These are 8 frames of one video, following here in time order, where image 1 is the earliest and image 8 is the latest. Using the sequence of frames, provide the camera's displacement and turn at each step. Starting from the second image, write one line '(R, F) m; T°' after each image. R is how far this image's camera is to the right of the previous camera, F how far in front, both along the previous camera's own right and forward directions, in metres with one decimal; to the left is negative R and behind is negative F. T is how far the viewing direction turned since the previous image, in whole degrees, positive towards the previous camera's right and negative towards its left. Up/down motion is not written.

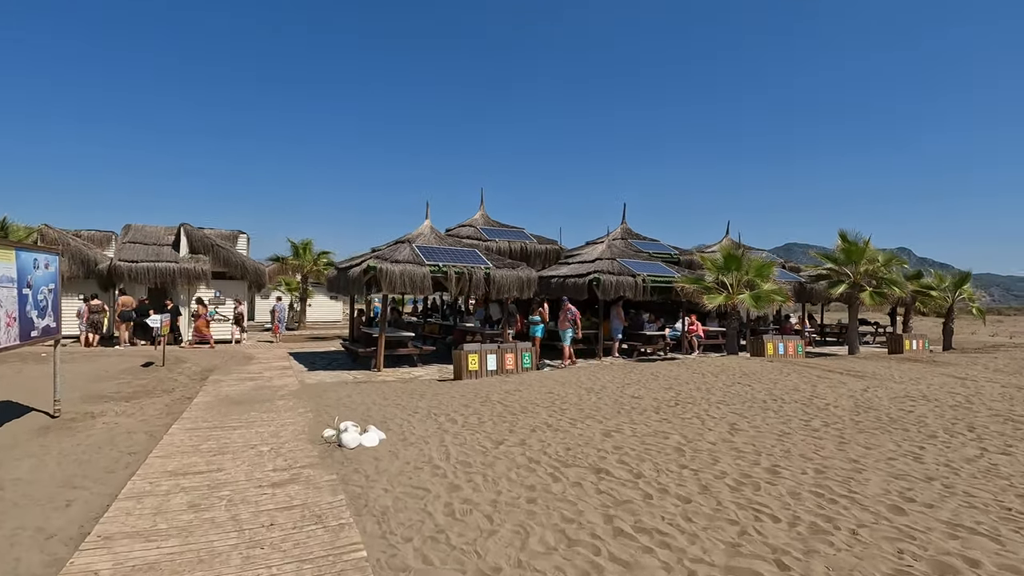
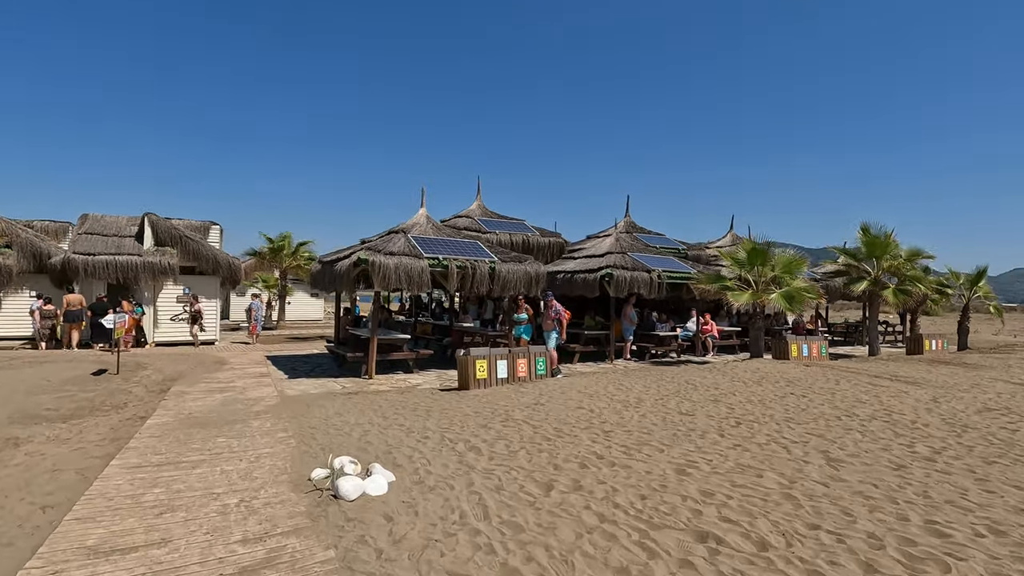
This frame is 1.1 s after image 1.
(-0.6, +1.6) m; +2°
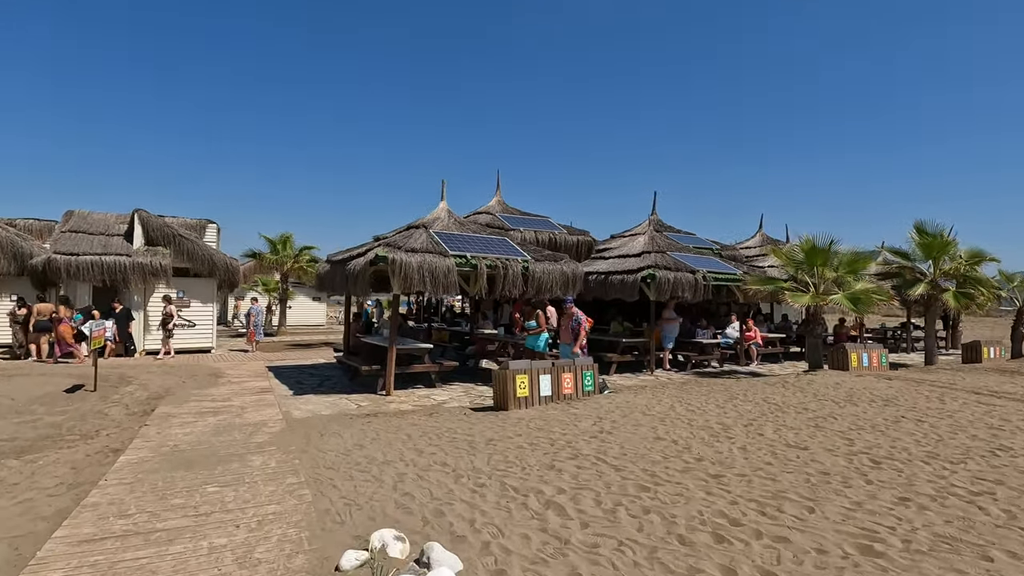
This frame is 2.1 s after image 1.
(-0.8, +1.6) m; 0°
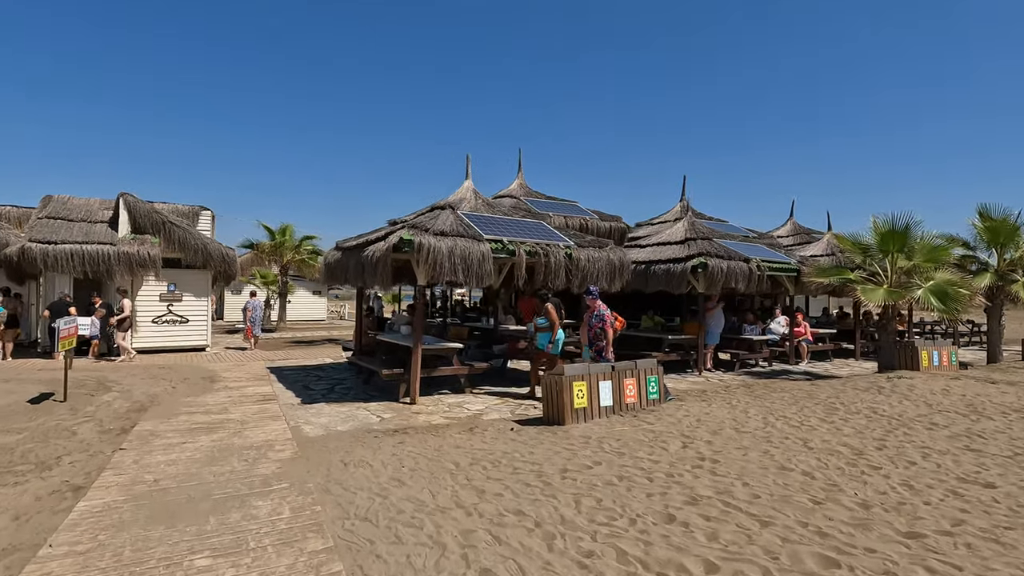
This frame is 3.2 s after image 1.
(-0.8, +1.6) m; 0°
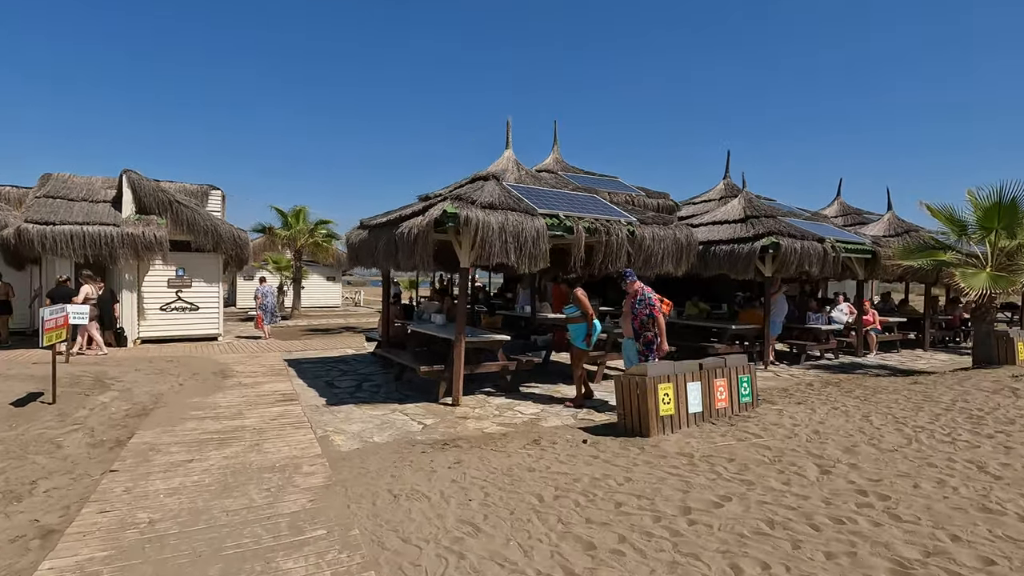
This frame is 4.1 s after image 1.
(-0.7, +1.3) m; -1°
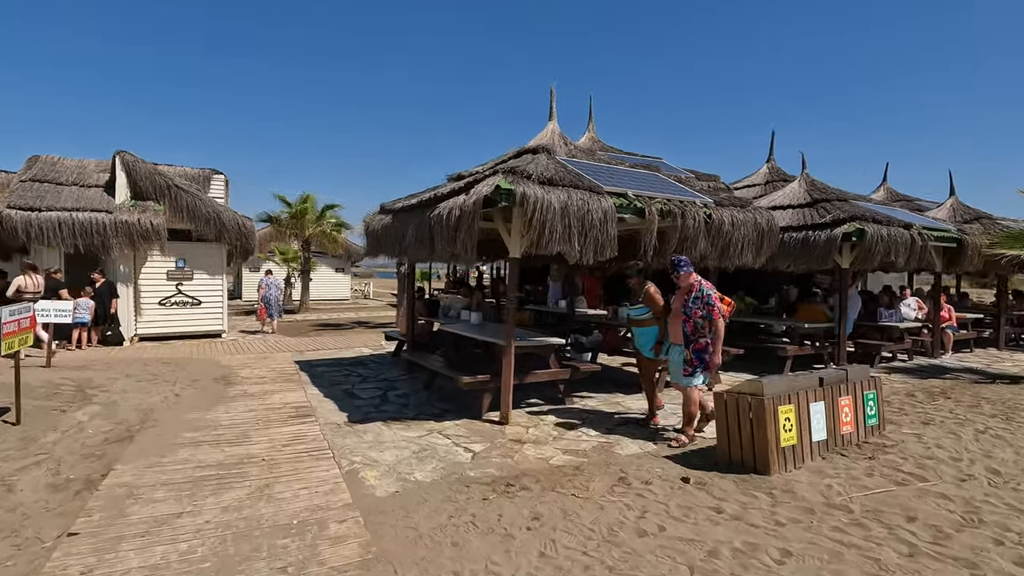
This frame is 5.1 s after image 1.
(-0.7, +1.3) m; -1°
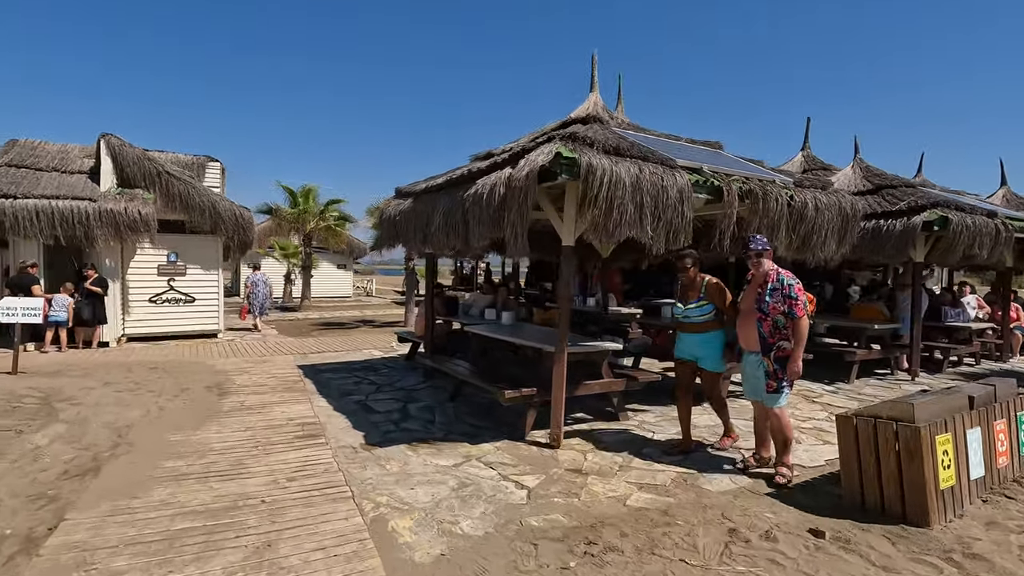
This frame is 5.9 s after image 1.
(-0.5, +1.1) m; 0°
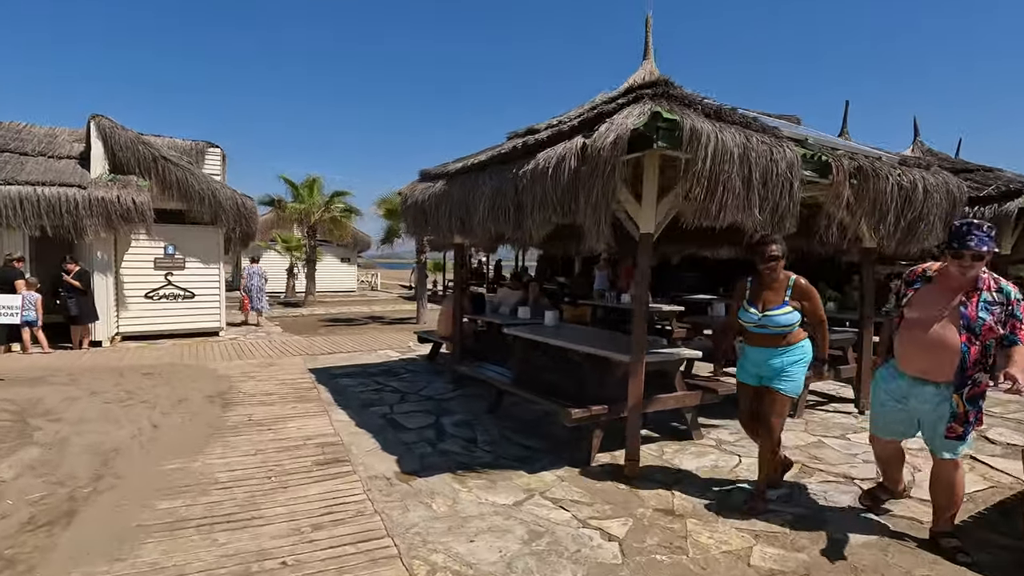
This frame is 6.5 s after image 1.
(-0.5, +0.9) m; 0°
